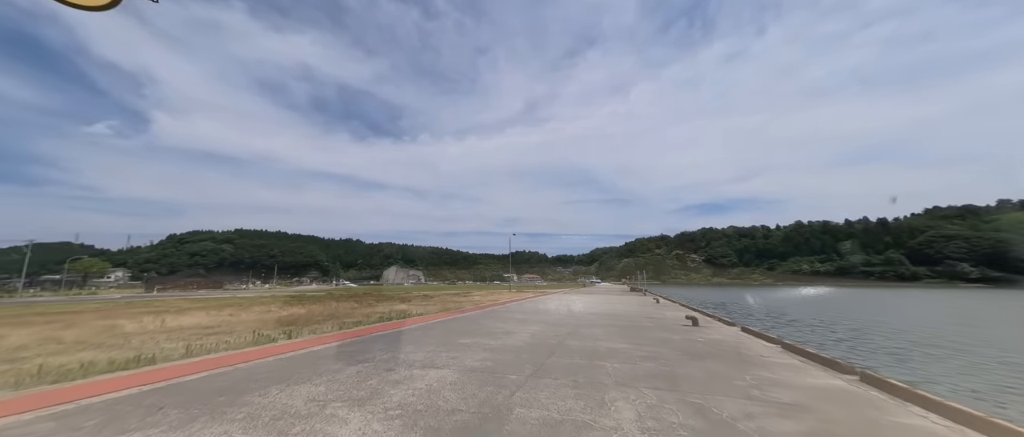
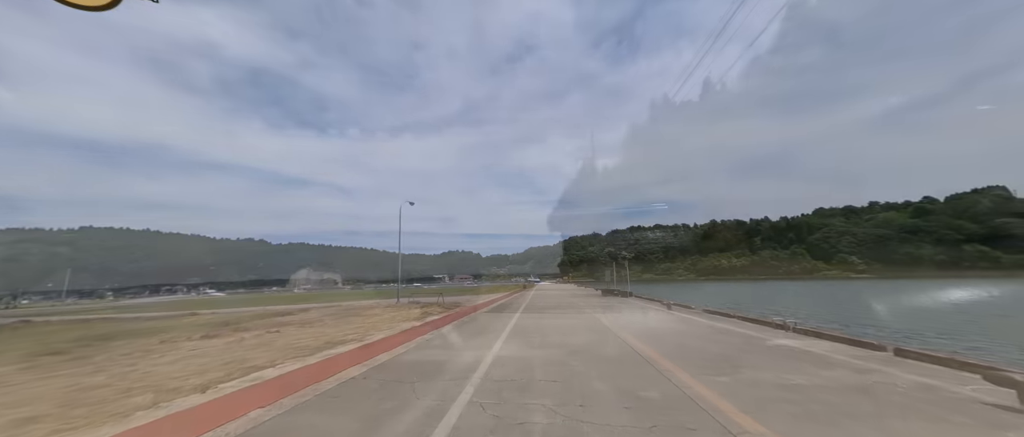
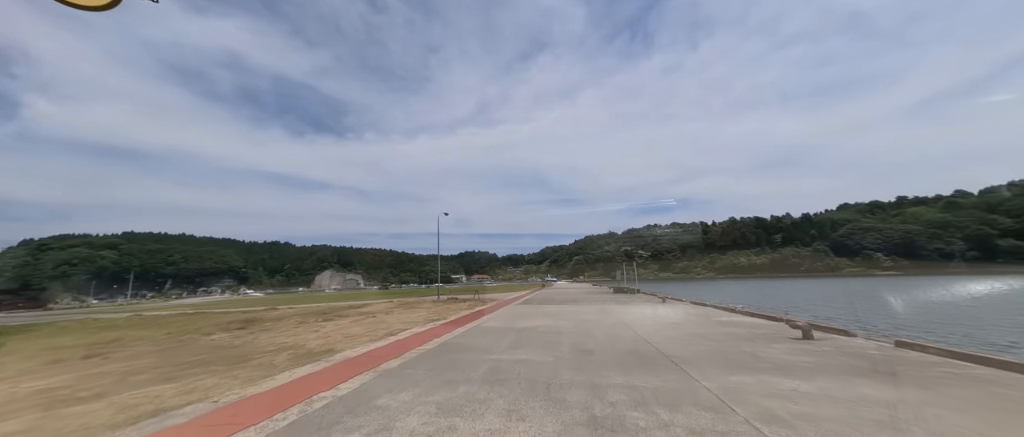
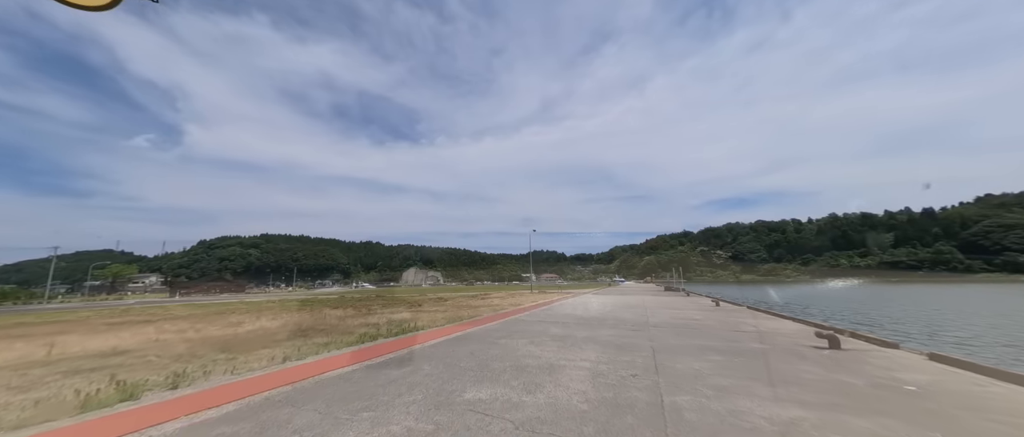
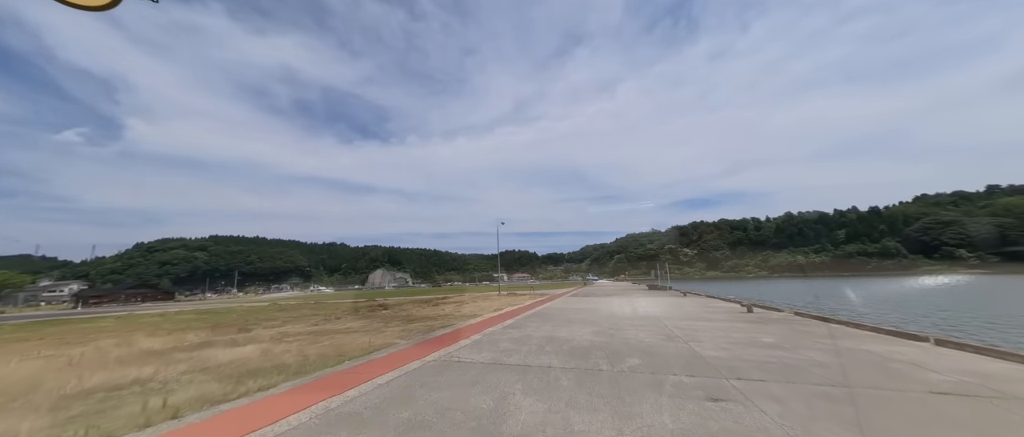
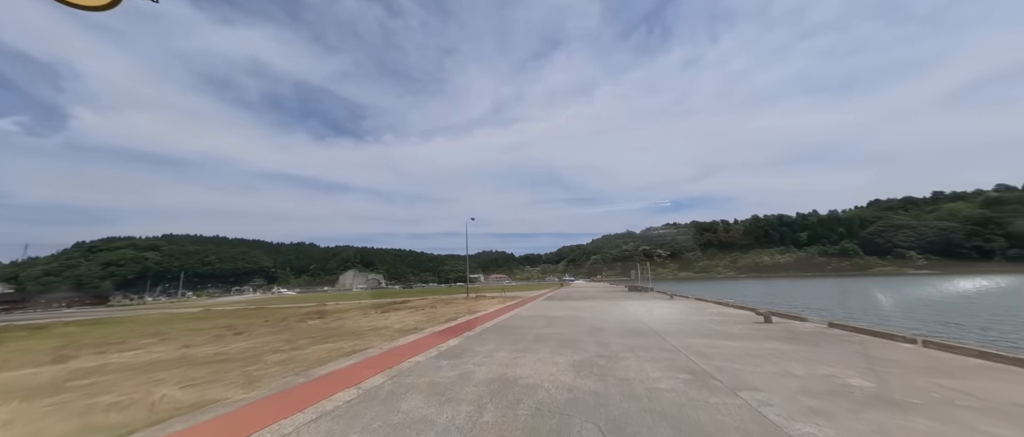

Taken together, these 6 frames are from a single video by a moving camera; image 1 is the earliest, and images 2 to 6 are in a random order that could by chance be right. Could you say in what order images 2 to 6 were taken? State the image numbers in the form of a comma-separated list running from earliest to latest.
4, 5, 6, 3, 2
